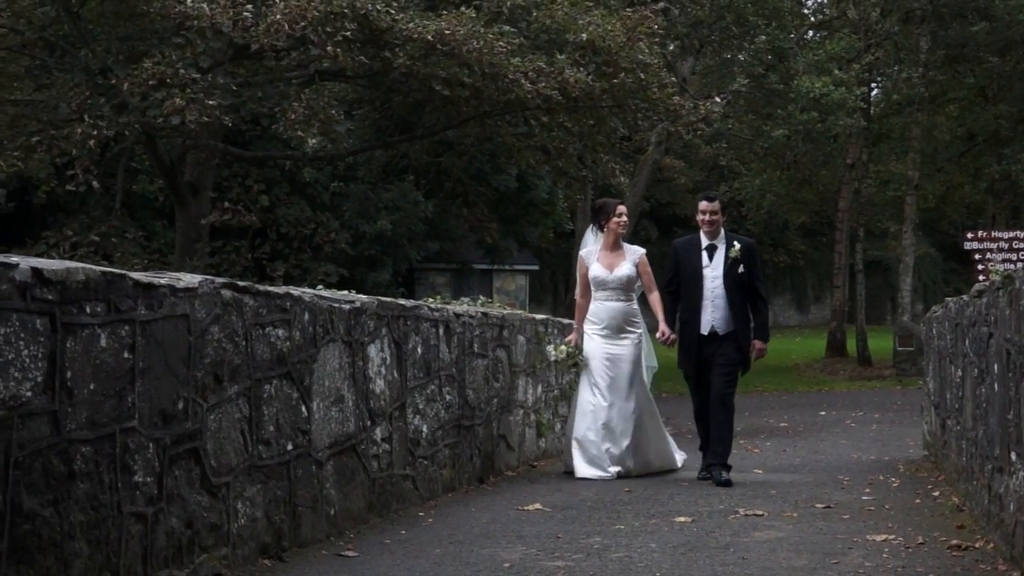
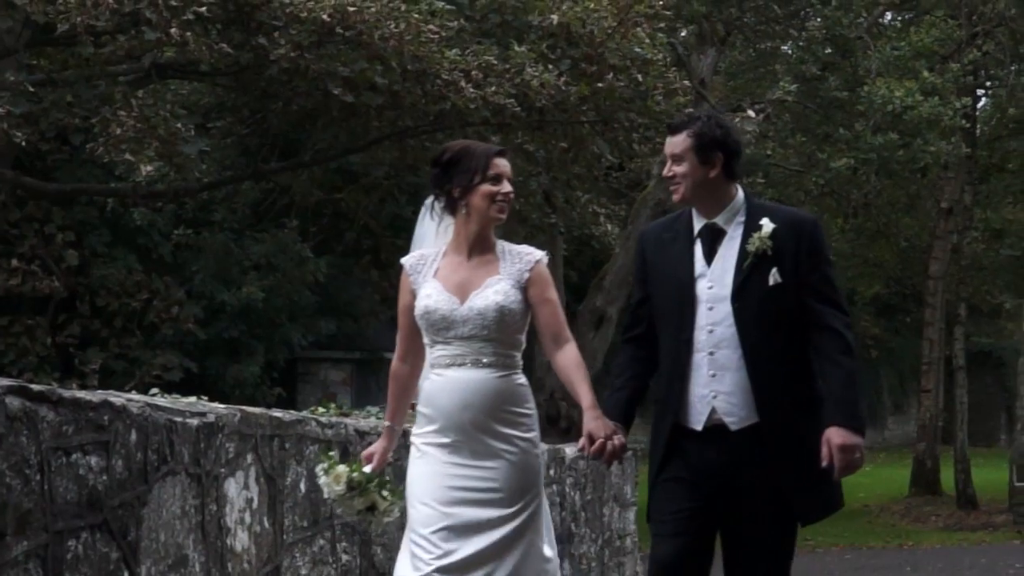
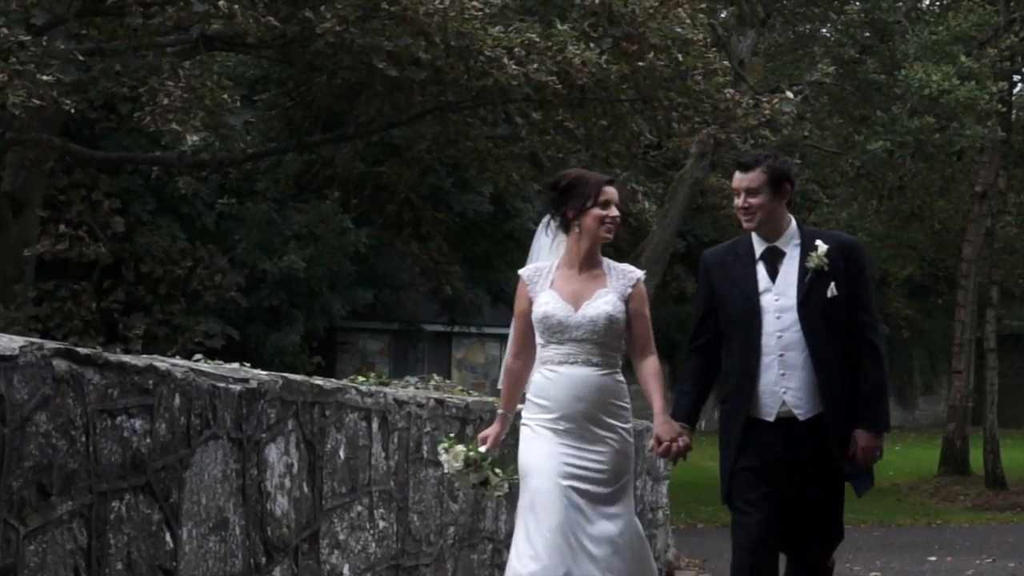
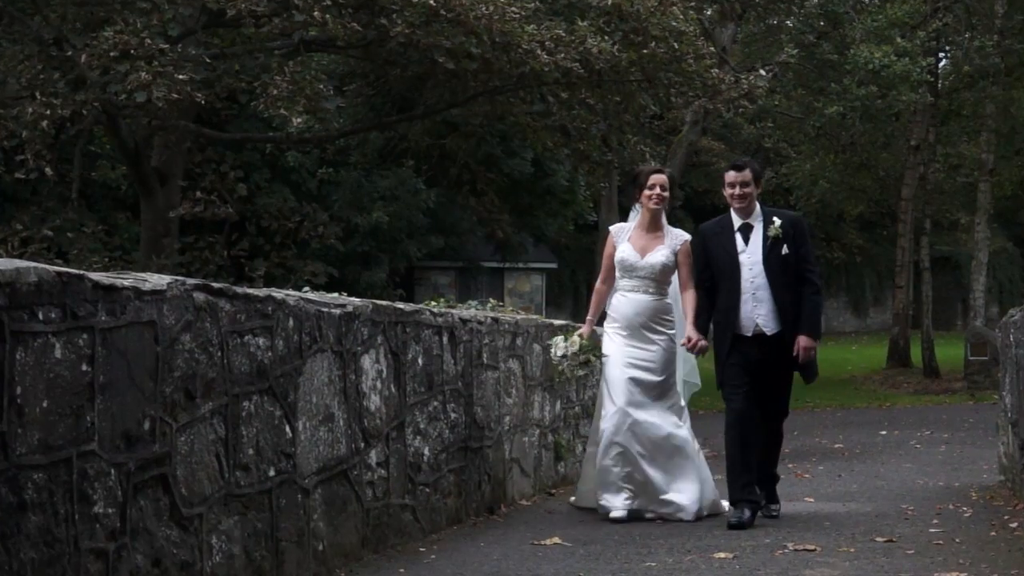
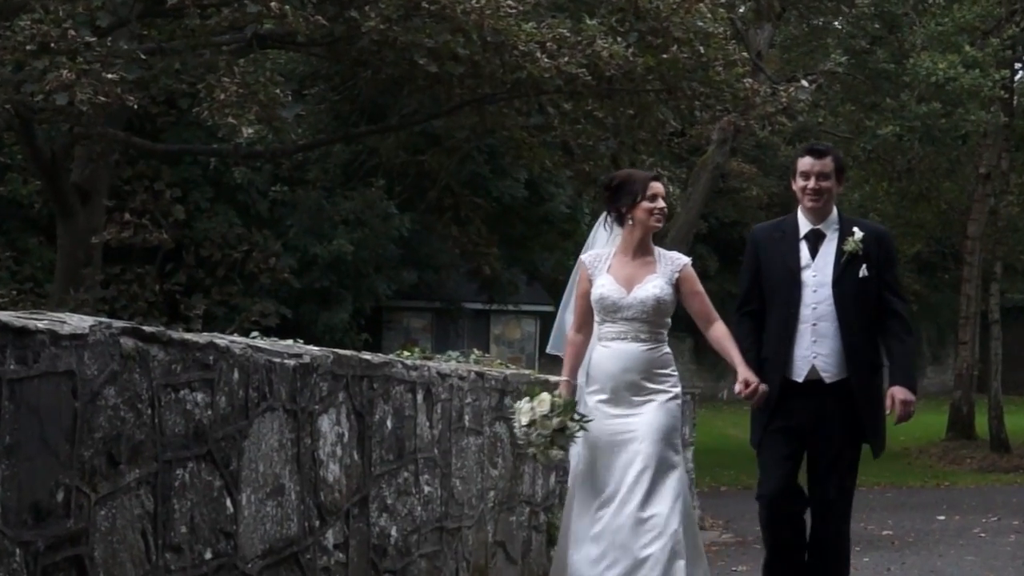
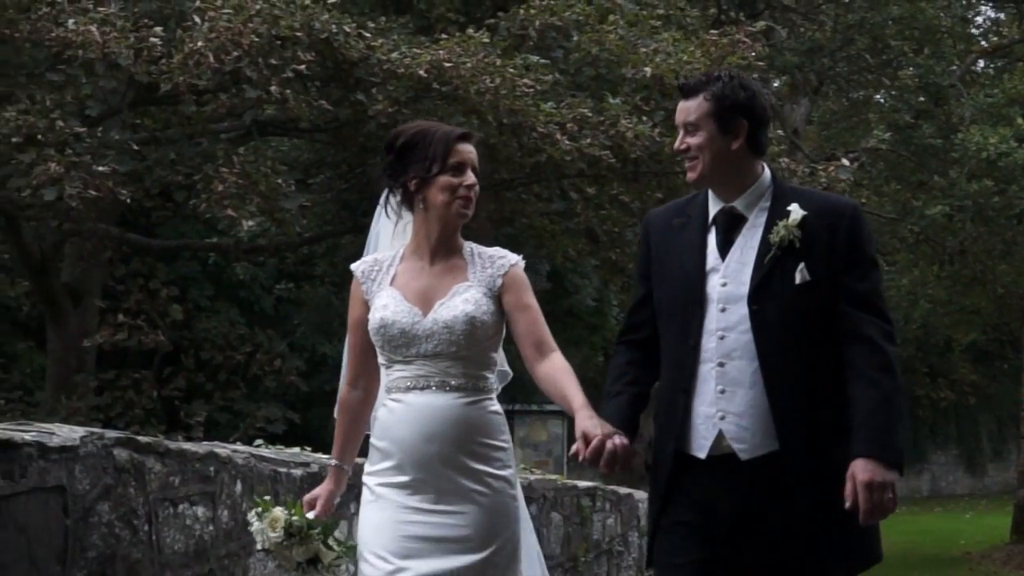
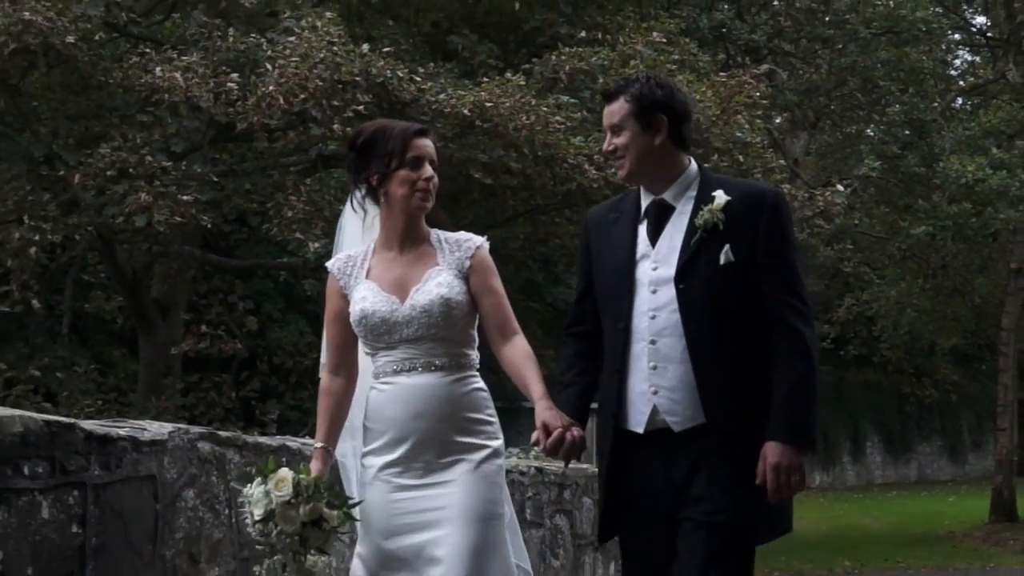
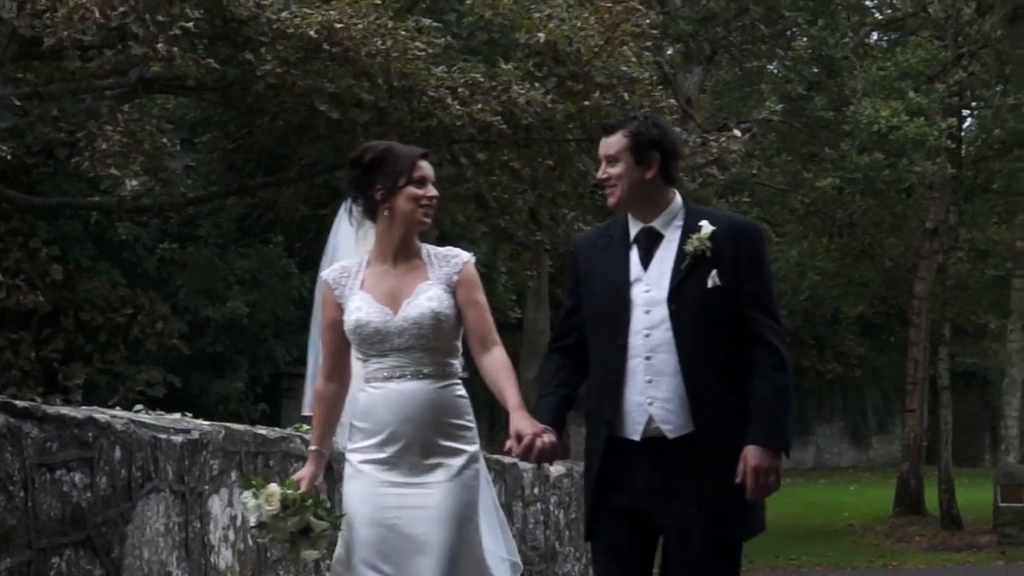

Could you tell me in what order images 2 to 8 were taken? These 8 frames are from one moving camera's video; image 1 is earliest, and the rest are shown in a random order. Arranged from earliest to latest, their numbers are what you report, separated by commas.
4, 5, 3, 2, 8, 6, 7
